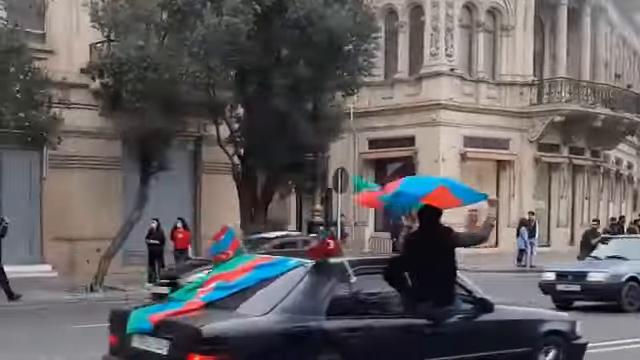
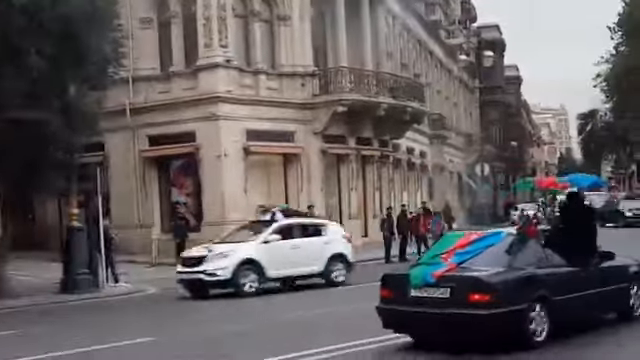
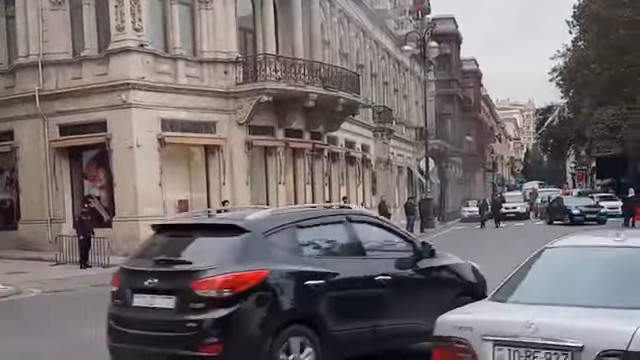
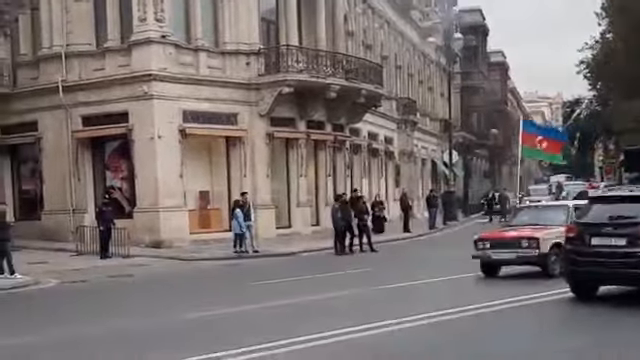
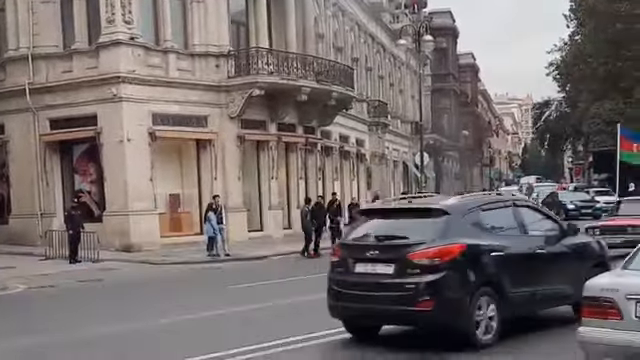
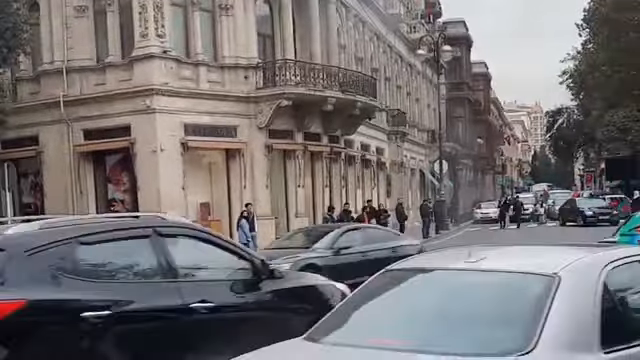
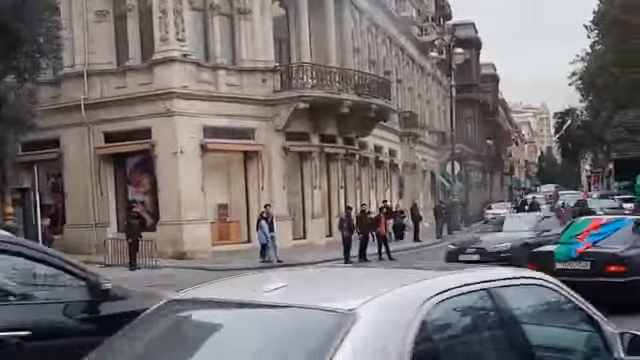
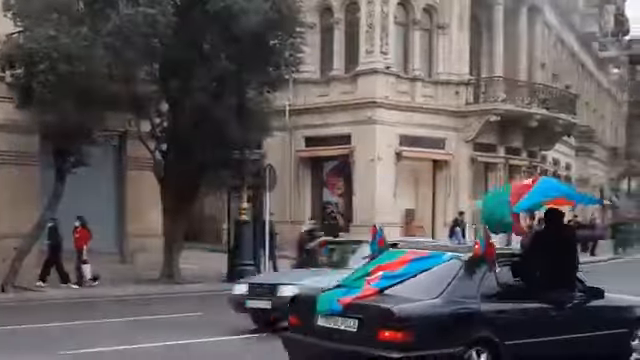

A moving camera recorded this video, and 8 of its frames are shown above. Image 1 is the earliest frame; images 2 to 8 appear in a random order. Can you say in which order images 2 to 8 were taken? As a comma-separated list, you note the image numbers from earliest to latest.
8, 2, 7, 6, 3, 5, 4
